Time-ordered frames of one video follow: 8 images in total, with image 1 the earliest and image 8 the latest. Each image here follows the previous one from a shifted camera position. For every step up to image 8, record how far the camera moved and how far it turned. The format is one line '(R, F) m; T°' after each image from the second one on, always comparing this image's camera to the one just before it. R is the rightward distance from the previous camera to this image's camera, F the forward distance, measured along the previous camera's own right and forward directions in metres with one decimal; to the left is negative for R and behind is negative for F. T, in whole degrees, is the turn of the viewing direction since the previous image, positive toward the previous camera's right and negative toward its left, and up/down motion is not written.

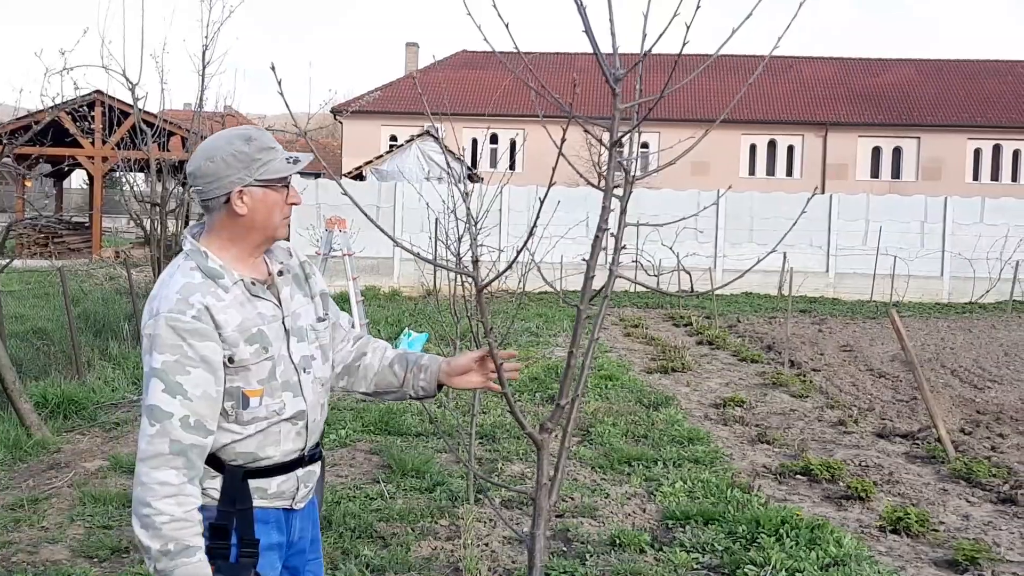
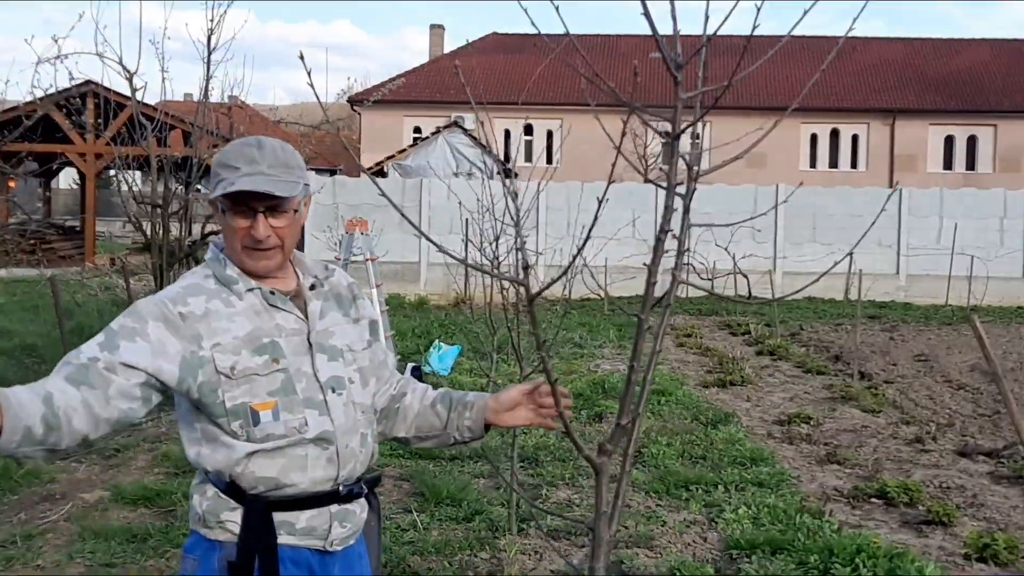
(+0.1, +0.4) m; -4°
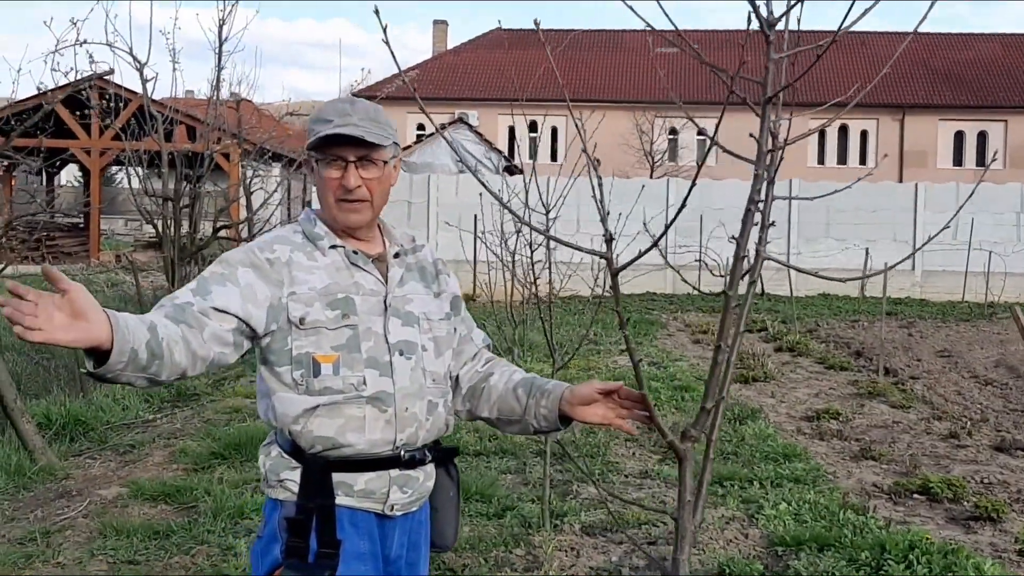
(-0.2, +0.1) m; 0°
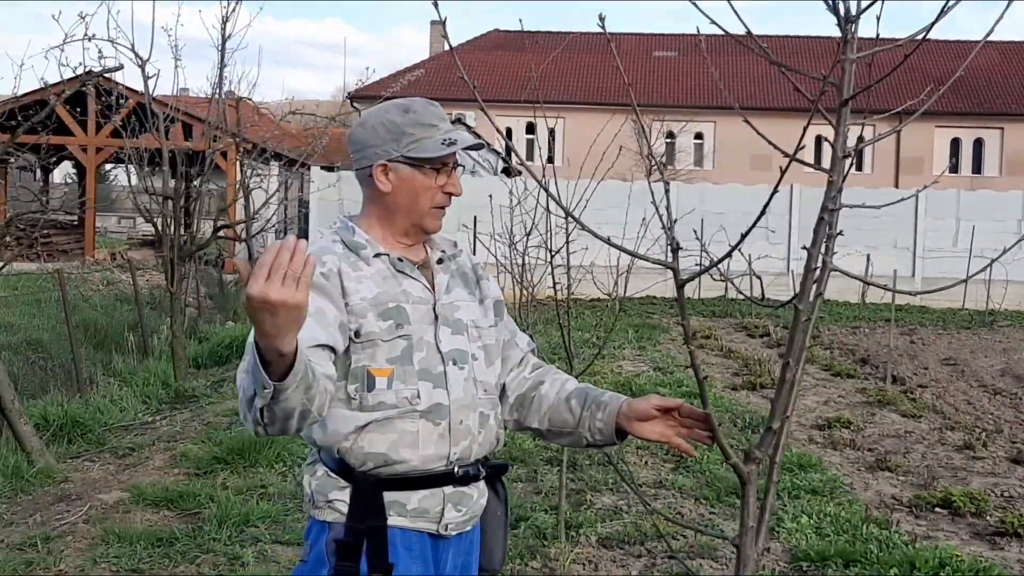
(-0.2, +0.1) m; +1°
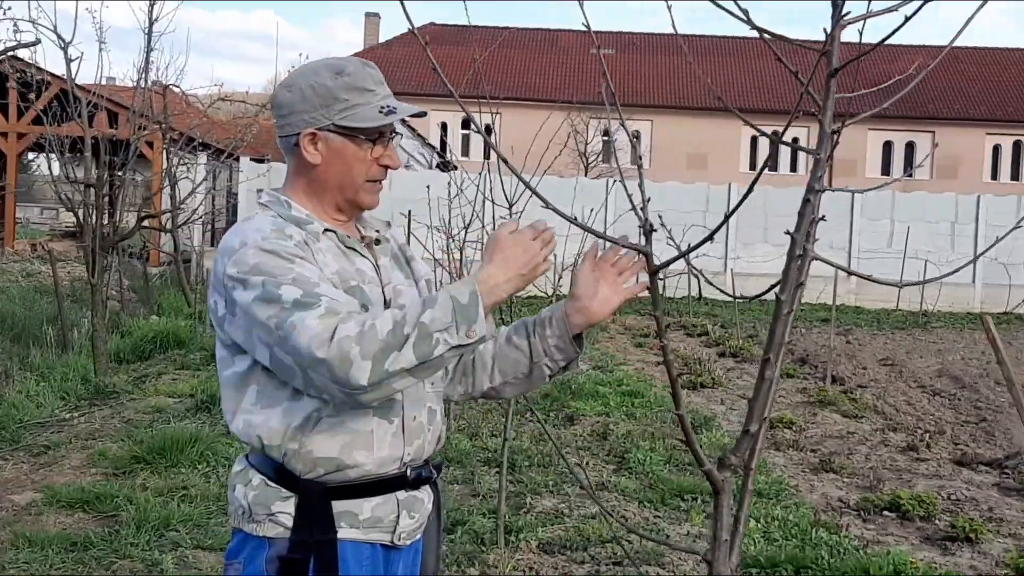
(0.0, +0.3) m; +4°
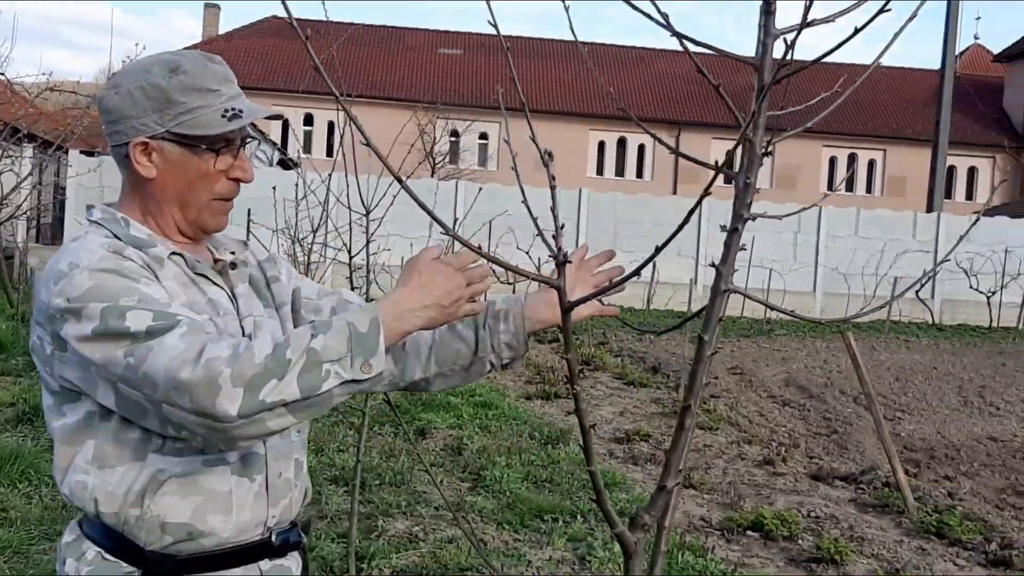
(0.0, +0.4) m; +9°
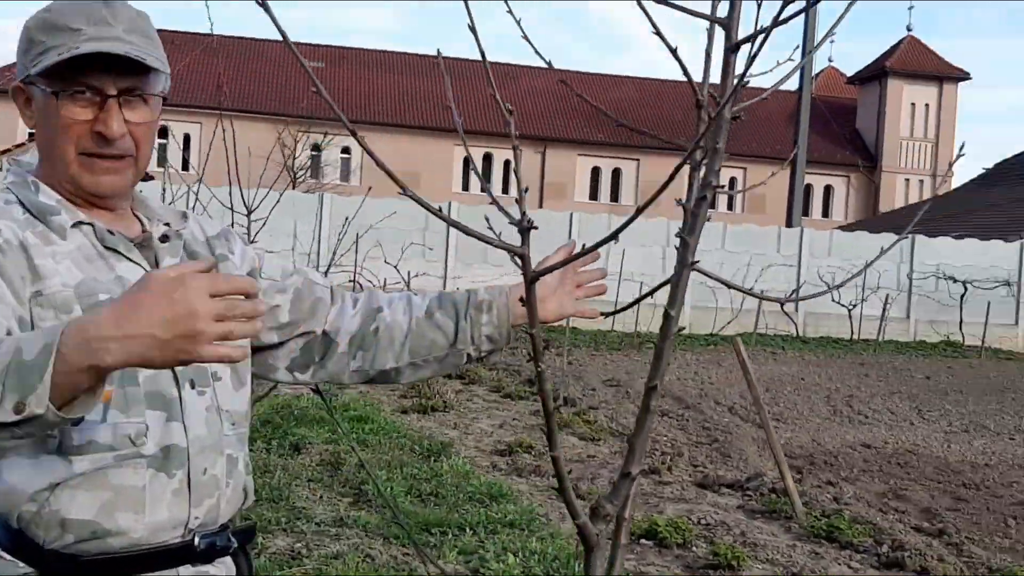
(-0.1, +0.2) m; +8°
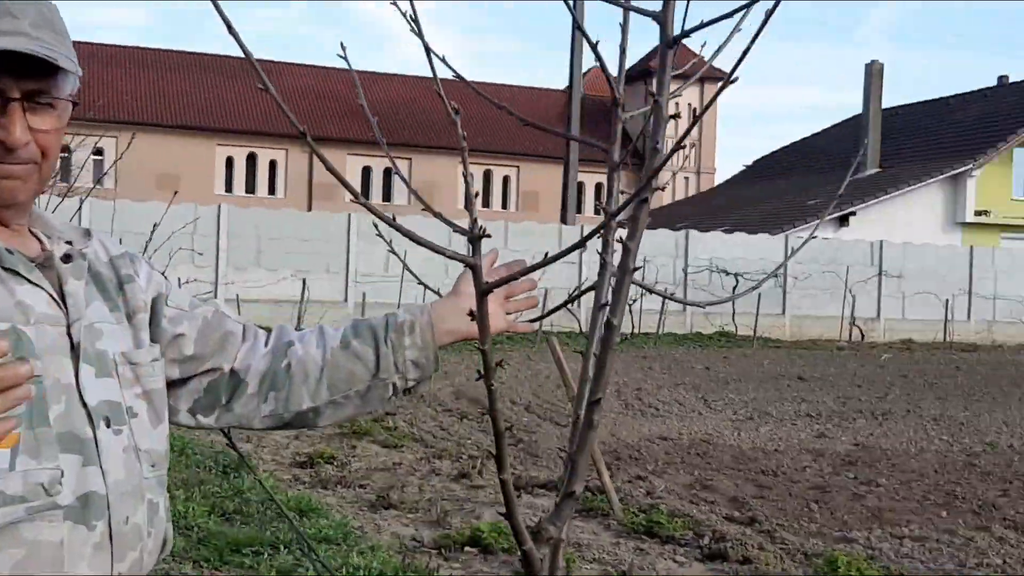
(-0.2, +0.2) m; +13°
